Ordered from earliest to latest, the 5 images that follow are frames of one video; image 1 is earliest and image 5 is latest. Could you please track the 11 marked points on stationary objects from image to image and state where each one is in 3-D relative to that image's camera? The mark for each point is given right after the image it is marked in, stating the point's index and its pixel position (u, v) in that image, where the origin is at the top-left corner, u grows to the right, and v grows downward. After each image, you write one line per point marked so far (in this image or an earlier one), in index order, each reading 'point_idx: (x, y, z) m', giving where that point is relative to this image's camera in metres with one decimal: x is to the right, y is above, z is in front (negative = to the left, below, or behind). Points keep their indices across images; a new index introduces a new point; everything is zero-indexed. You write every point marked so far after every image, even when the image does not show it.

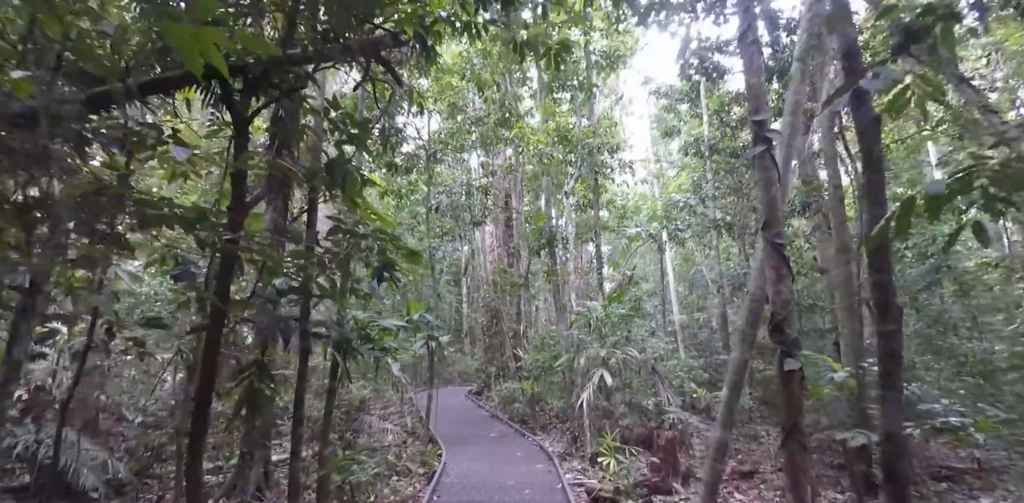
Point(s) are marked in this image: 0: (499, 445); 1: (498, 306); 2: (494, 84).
0: (-0.2, -3.2, +8.1) m
1: (-0.4, -1.4, +12.7) m
2: (-0.4, +3.3, +9.8) m
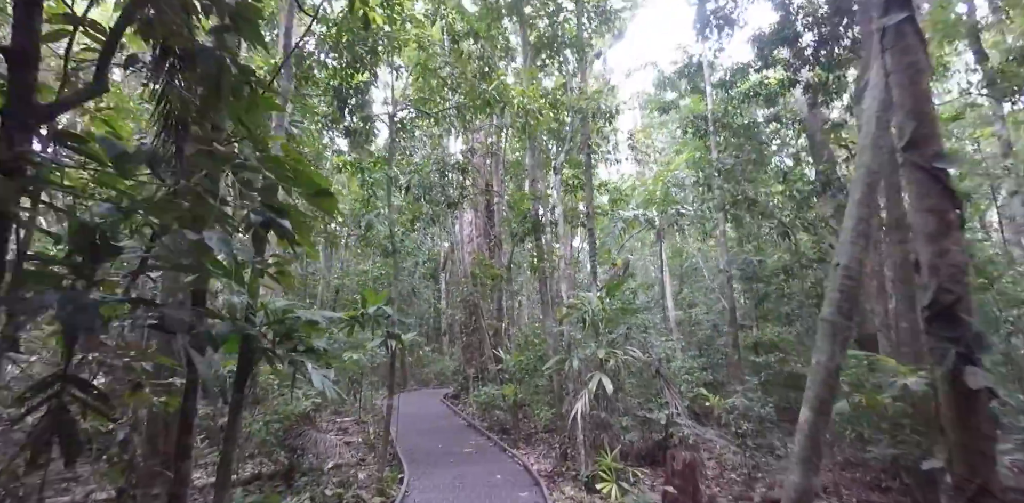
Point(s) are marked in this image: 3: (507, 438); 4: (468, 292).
0: (-0.5, -2.9, +6.9) m
1: (-0.8, -1.1, +11.5) m
2: (-0.7, +3.6, +8.5) m
3: (-0.1, -3.1, +8.3) m
4: (-1.0, -0.9, +11.6) m
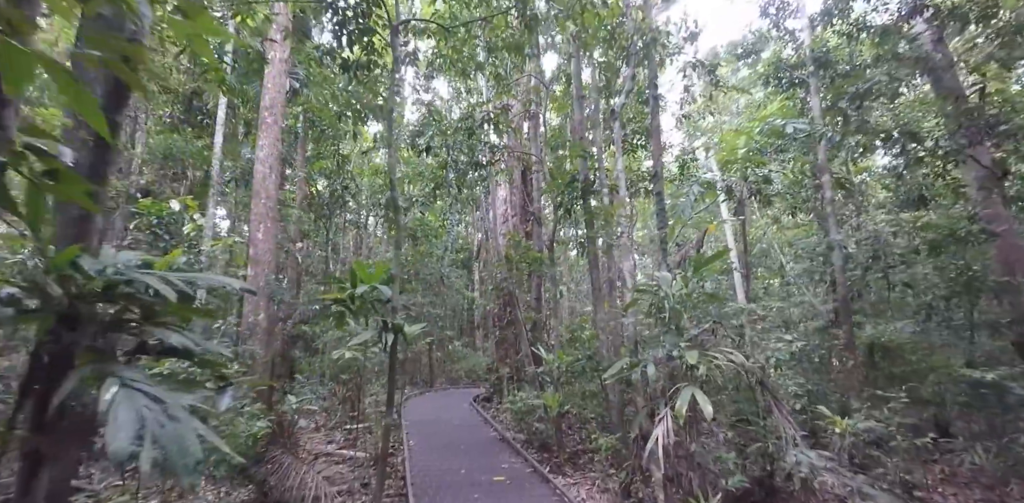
0: (-0.1, -2.6, +5.2) m
1: (0.0, -0.7, +9.8) m
2: (-0.1, +3.9, +6.8) m
3: (+0.5, -2.7, +6.5) m
4: (-0.2, -0.5, +9.9) m
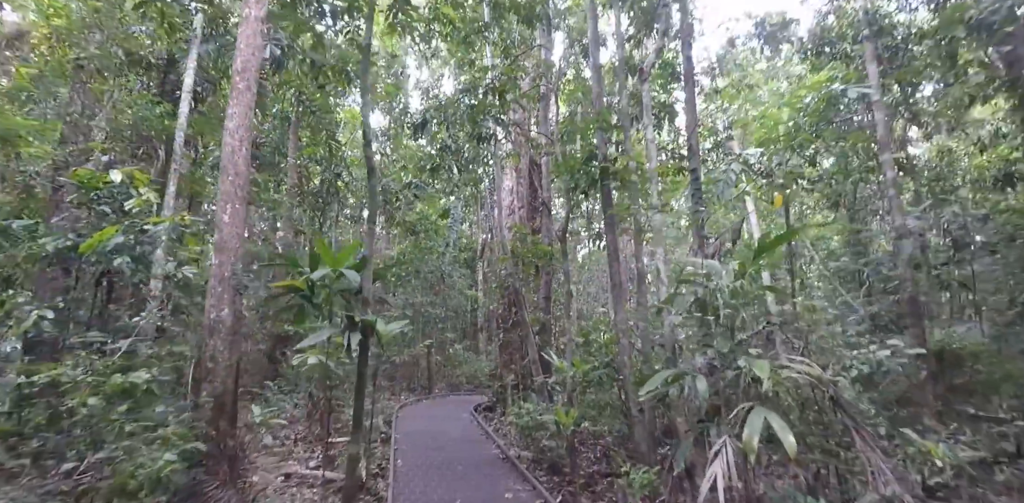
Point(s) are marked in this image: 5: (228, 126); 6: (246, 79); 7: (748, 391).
0: (0.0, -2.4, +4.2) m
1: (+0.1, -0.6, +8.8) m
2: (0.0, +4.1, +5.8) m
3: (+0.5, -2.6, +5.5) m
4: (-0.1, -0.4, +8.9) m
5: (-3.4, +1.5, +6.0) m
6: (-3.3, +2.1, +6.1) m
7: (+1.6, -1.0, +3.4) m
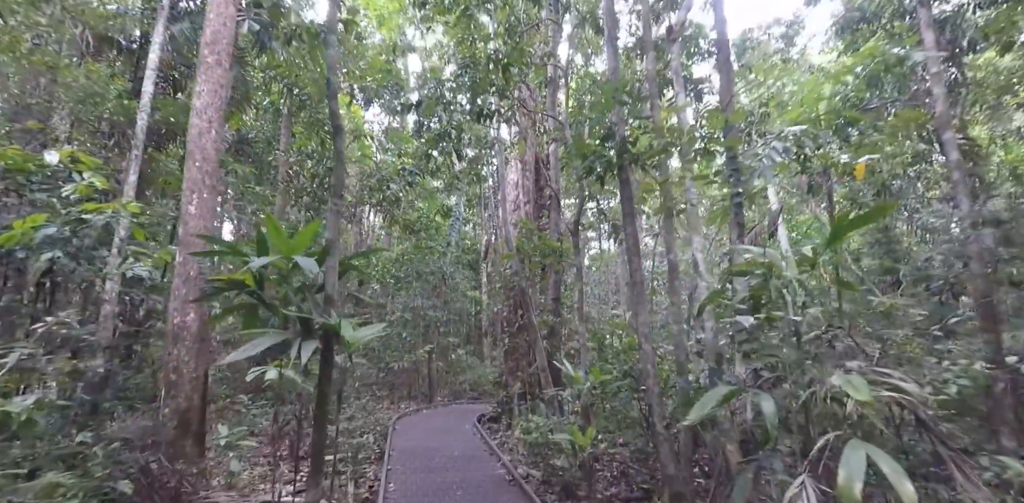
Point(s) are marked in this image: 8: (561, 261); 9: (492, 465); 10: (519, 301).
0: (+0.1, -2.3, +3.4) m
1: (+0.2, -0.6, +8.1) m
2: (+0.1, +4.1, +5.1) m
3: (+0.6, -2.5, +4.8) m
4: (0.0, -0.4, +8.2) m
5: (-3.3, +1.5, +5.3) m
6: (-3.2, +2.2, +5.4) m
7: (+1.6, -0.9, +2.6) m
8: (+0.8, -0.2, +7.6) m
9: (-0.2, -2.8, +6.5) m
10: (+0.1, -0.8, +8.3) m
